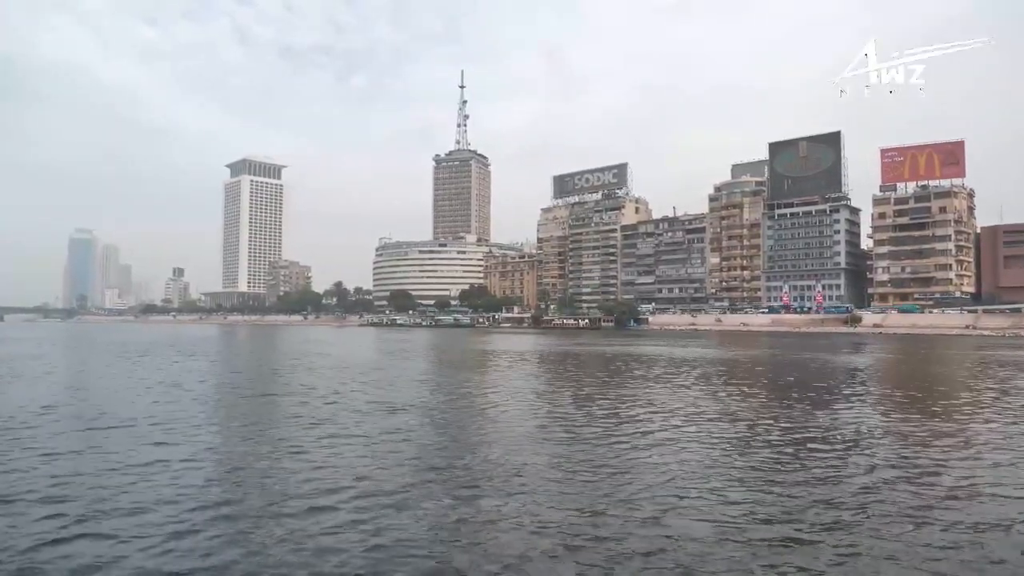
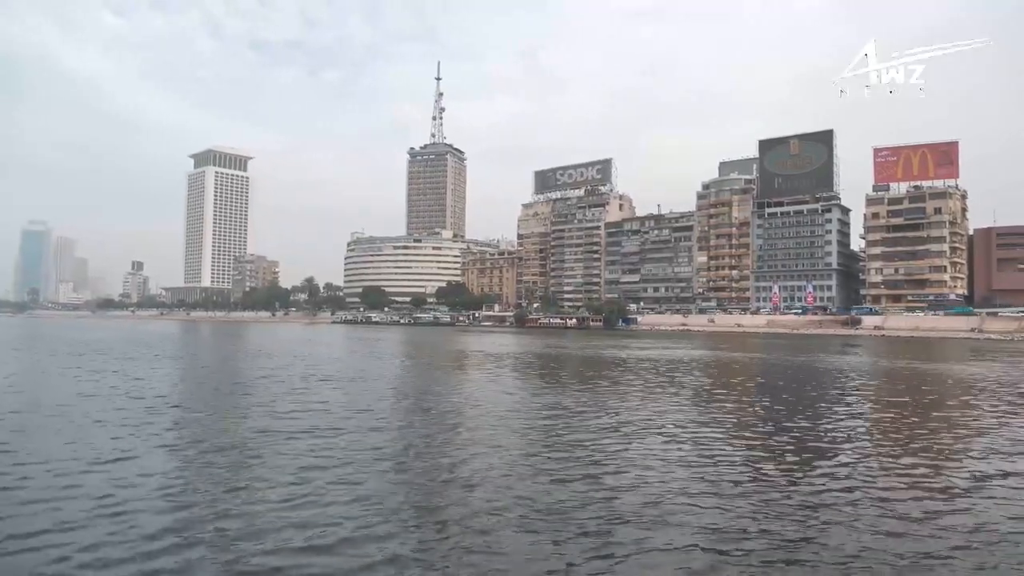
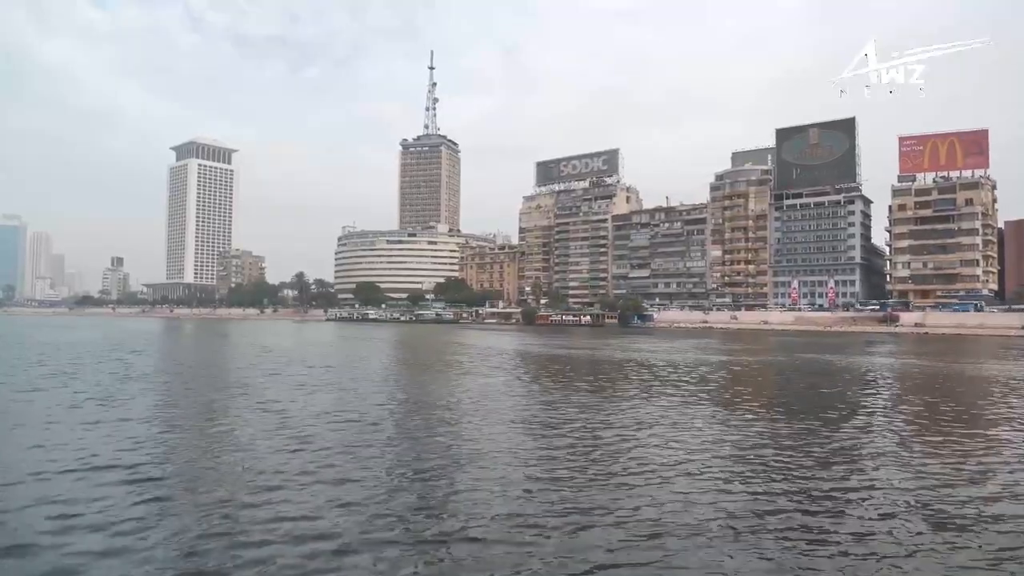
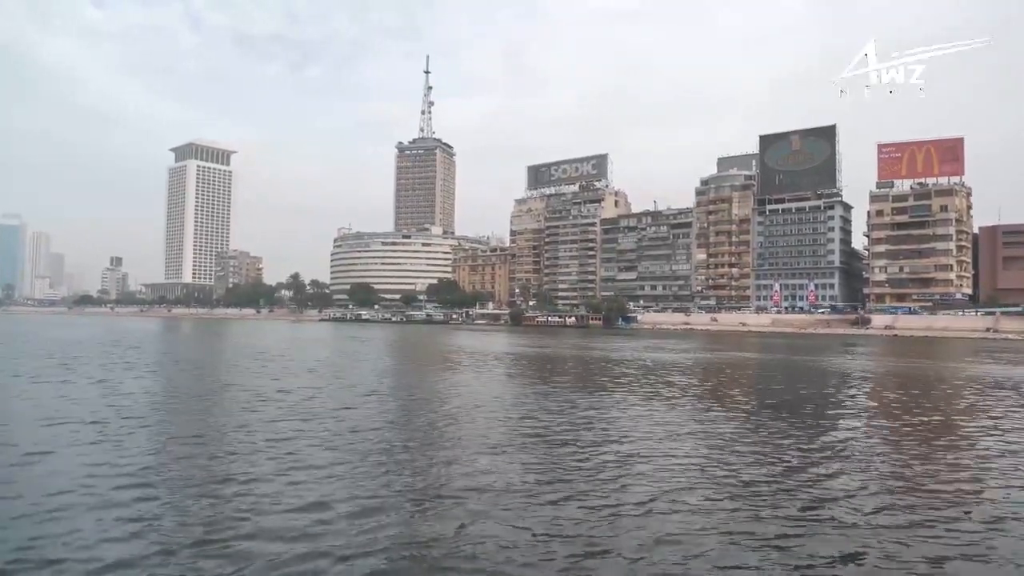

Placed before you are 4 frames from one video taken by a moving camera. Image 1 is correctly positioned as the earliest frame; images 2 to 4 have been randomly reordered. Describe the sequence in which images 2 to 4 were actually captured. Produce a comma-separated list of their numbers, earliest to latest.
2, 4, 3
